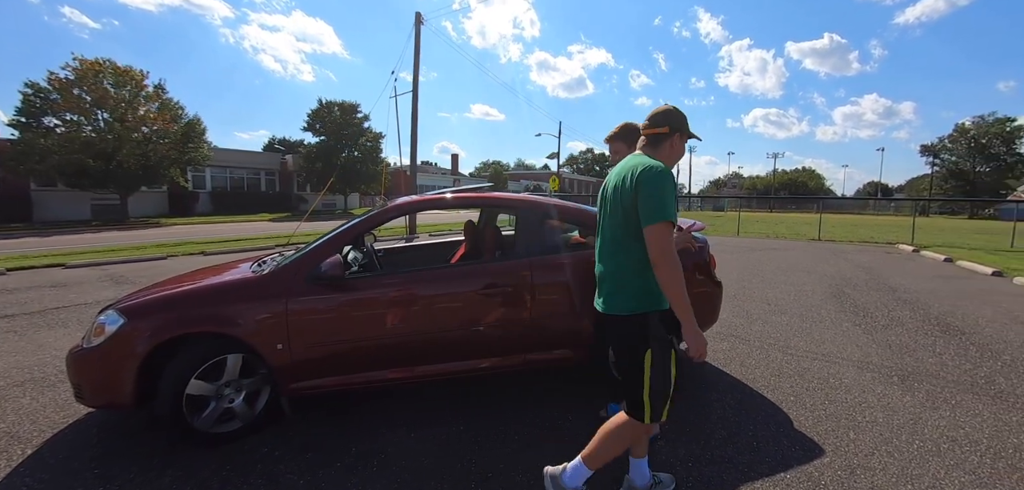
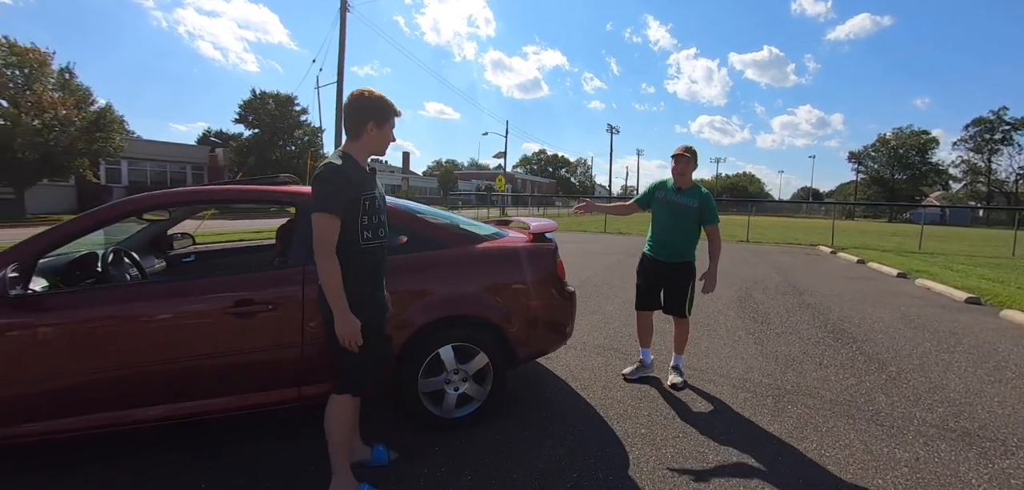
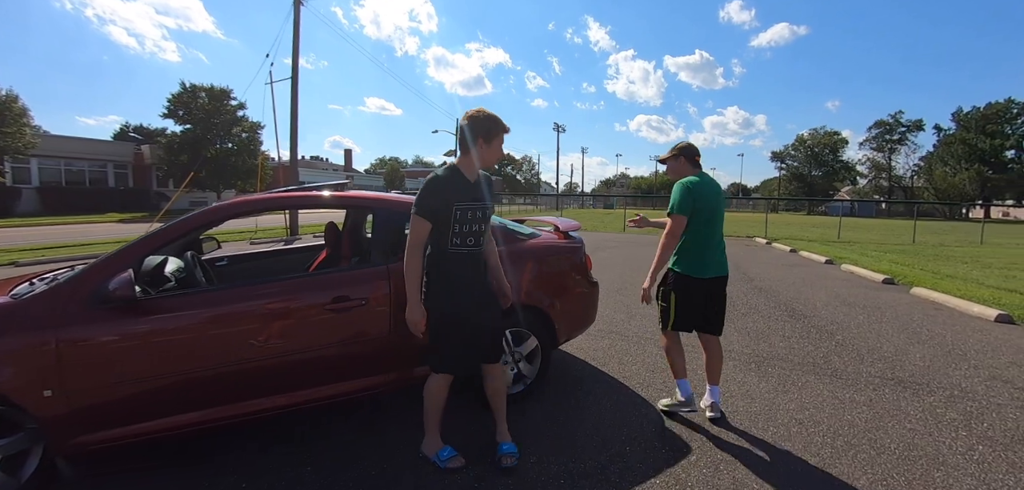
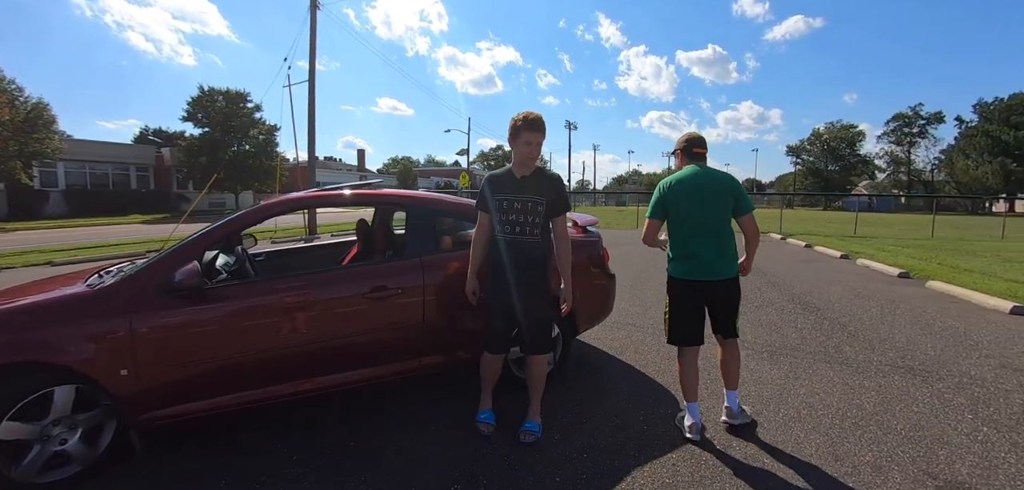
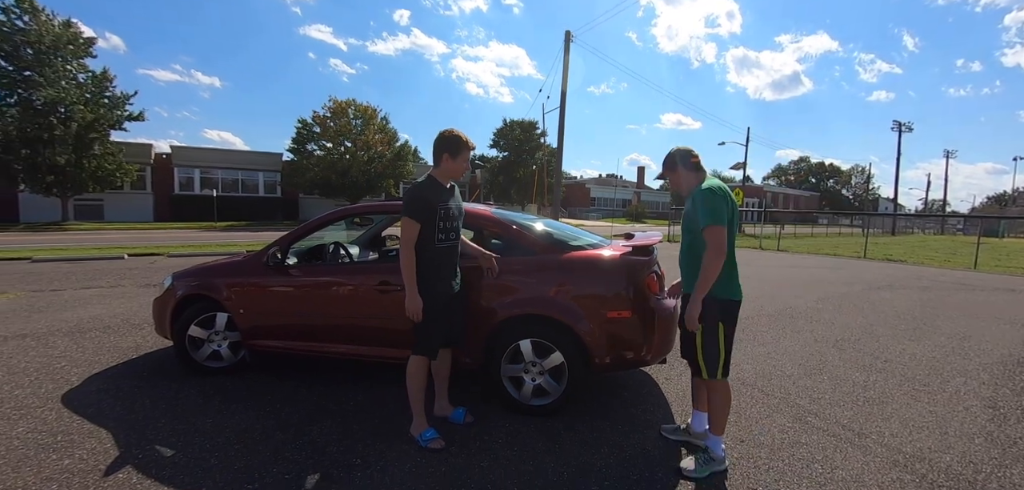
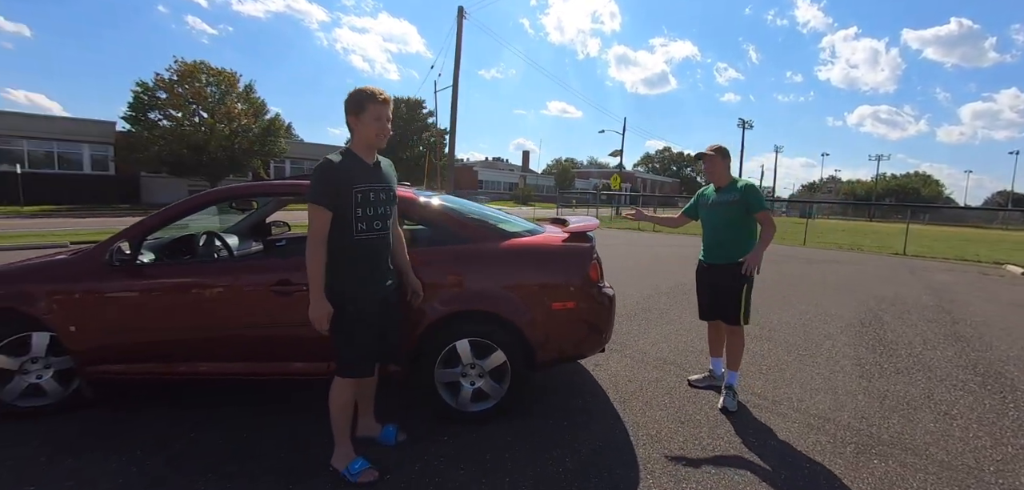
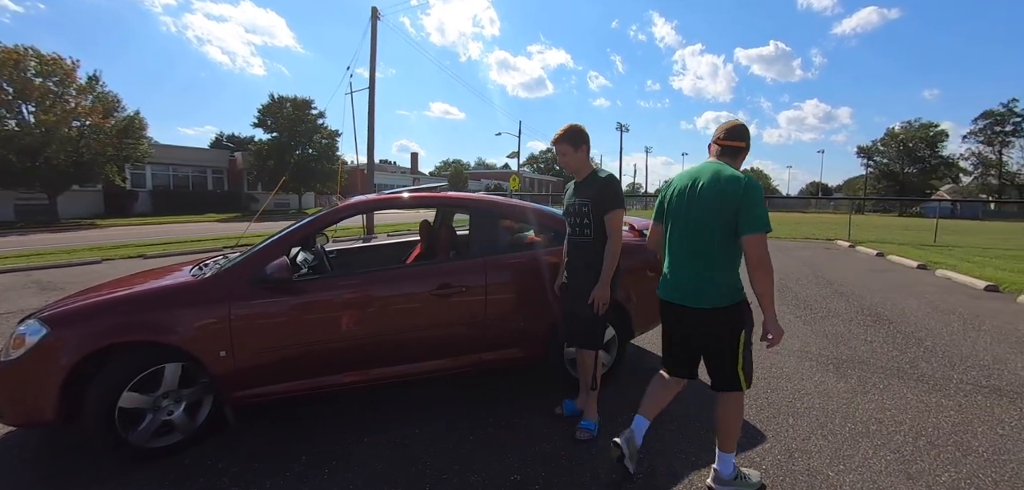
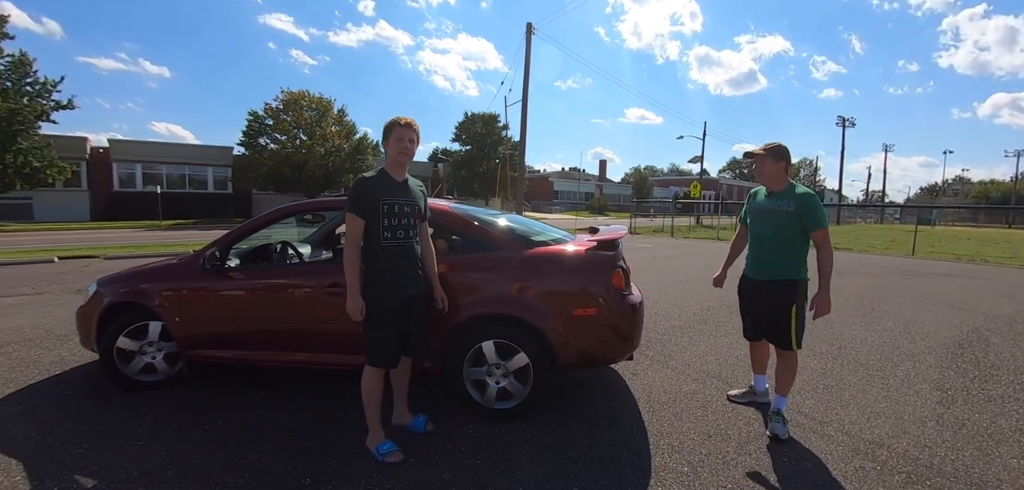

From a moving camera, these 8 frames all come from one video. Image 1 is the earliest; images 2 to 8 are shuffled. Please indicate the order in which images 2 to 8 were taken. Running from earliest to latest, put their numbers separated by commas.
7, 4, 3, 2, 6, 8, 5
